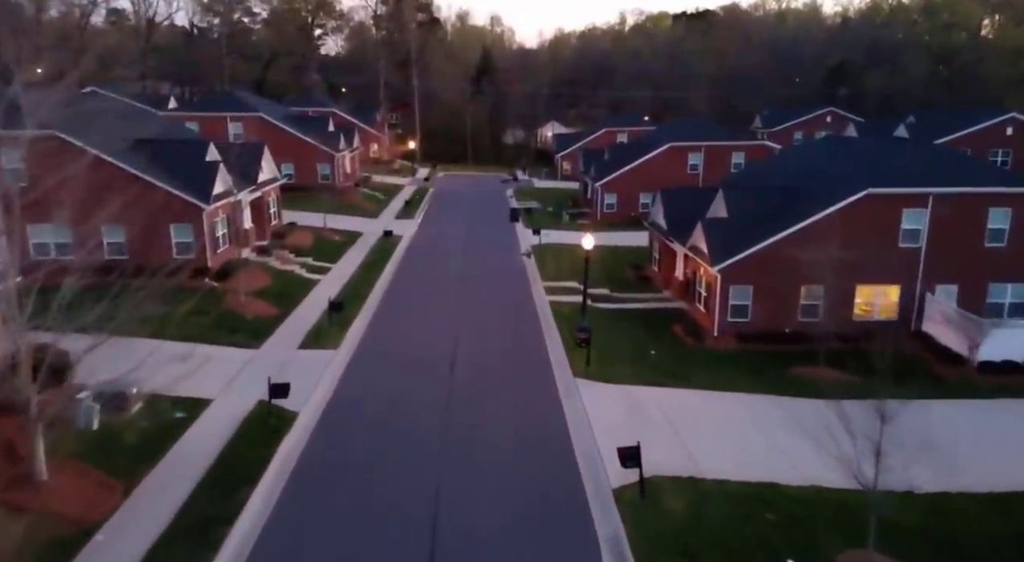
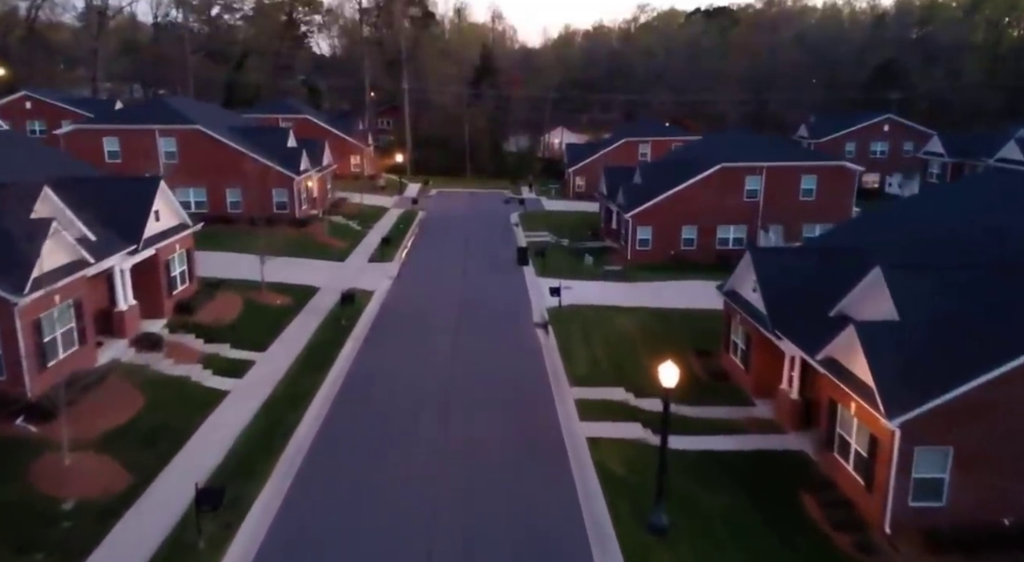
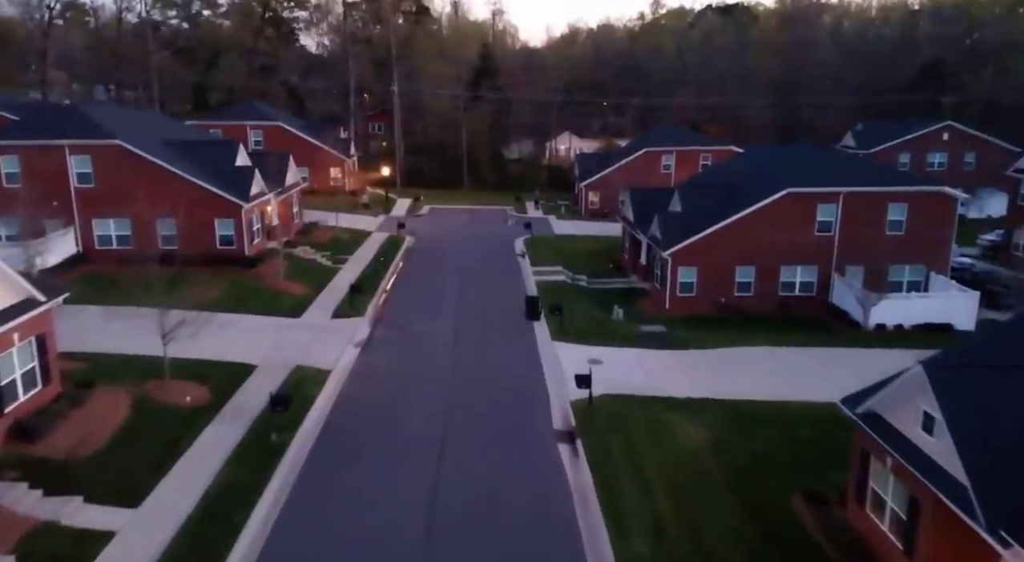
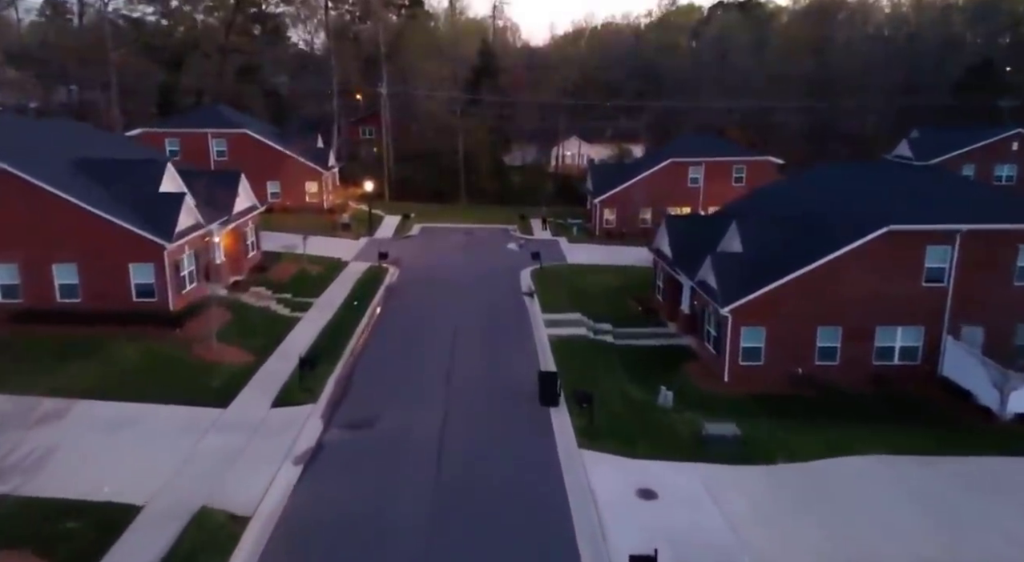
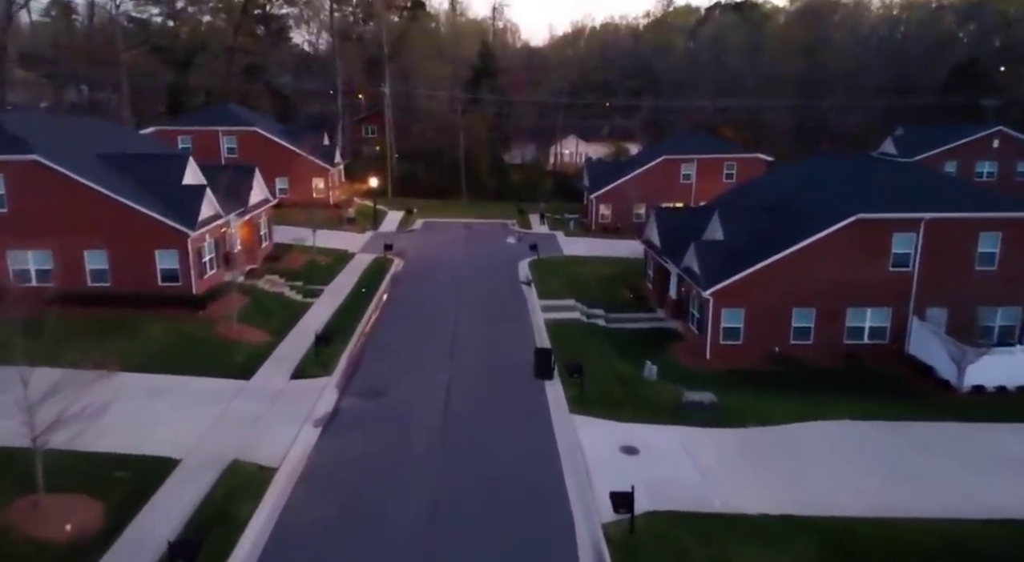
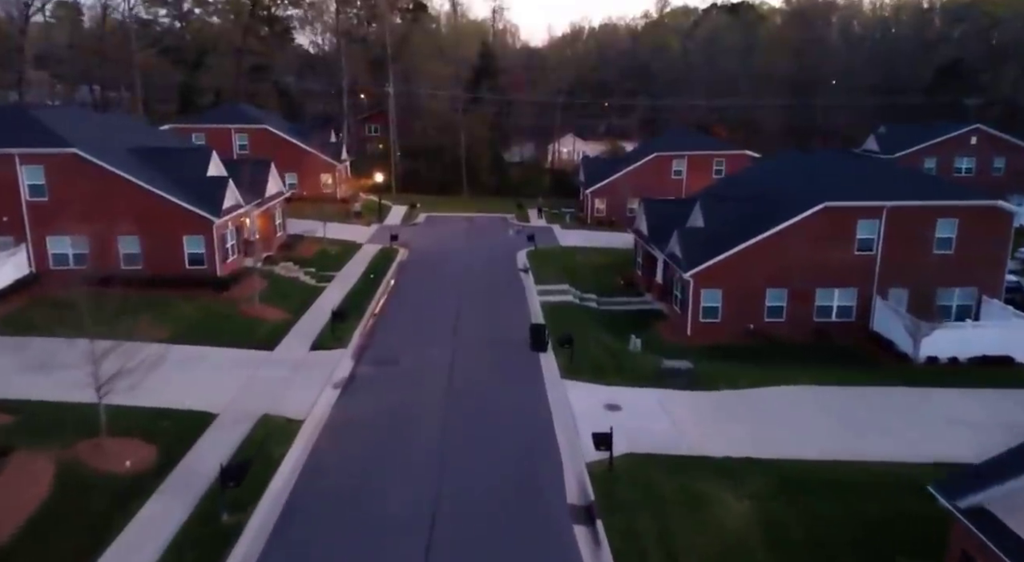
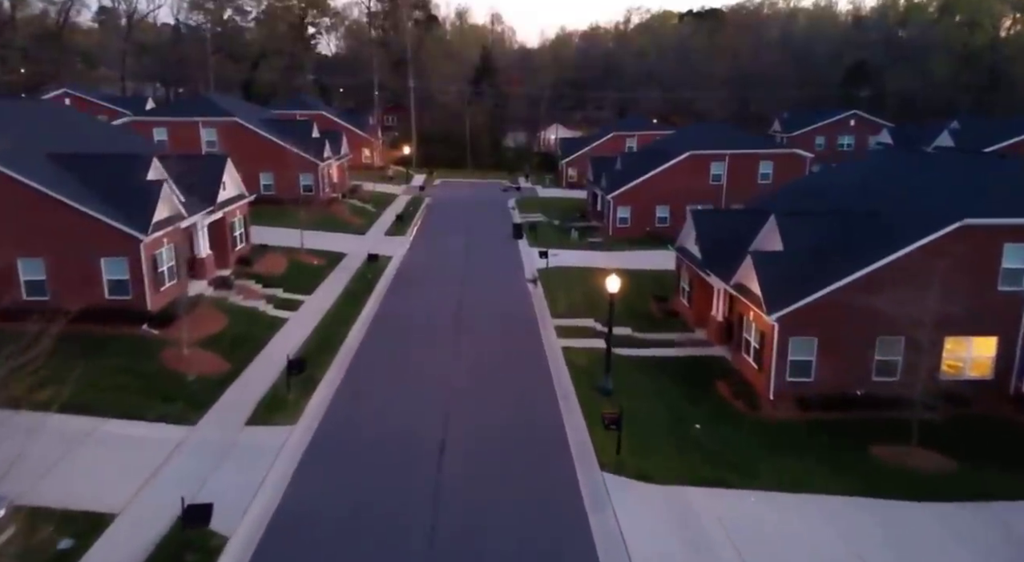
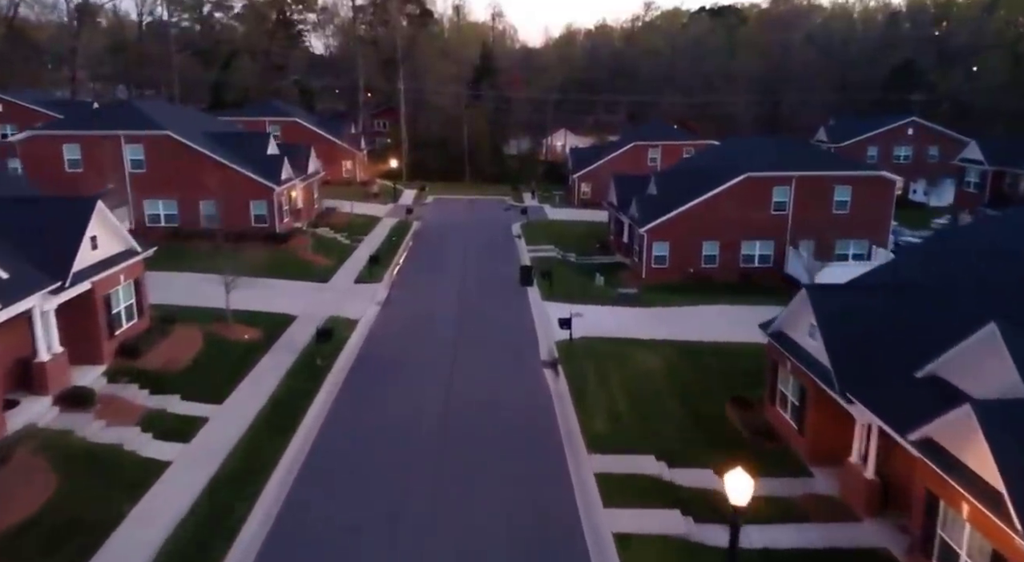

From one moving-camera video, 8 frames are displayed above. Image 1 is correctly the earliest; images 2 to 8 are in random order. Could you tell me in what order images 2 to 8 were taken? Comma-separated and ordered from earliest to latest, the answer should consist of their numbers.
7, 2, 8, 3, 6, 5, 4
